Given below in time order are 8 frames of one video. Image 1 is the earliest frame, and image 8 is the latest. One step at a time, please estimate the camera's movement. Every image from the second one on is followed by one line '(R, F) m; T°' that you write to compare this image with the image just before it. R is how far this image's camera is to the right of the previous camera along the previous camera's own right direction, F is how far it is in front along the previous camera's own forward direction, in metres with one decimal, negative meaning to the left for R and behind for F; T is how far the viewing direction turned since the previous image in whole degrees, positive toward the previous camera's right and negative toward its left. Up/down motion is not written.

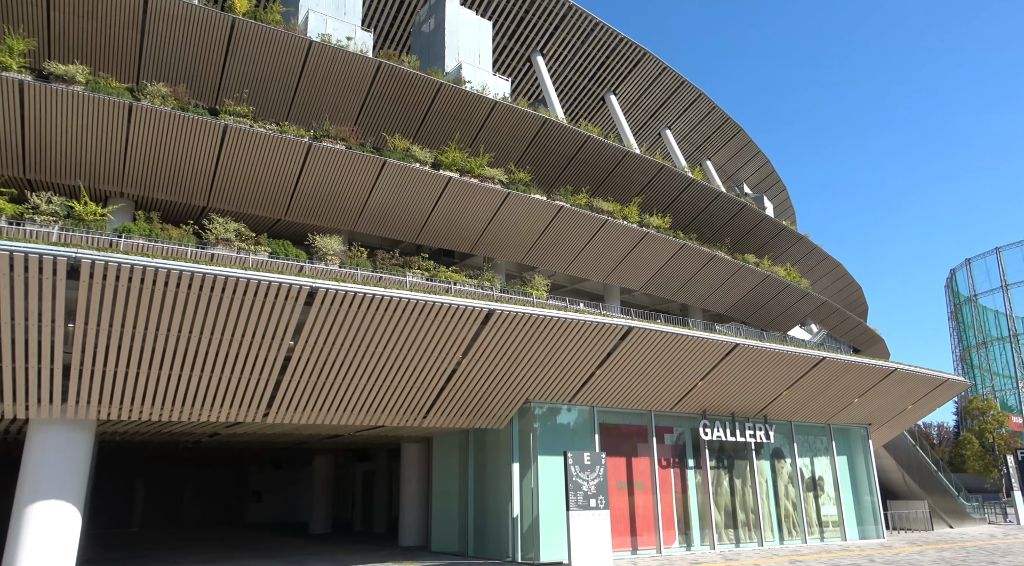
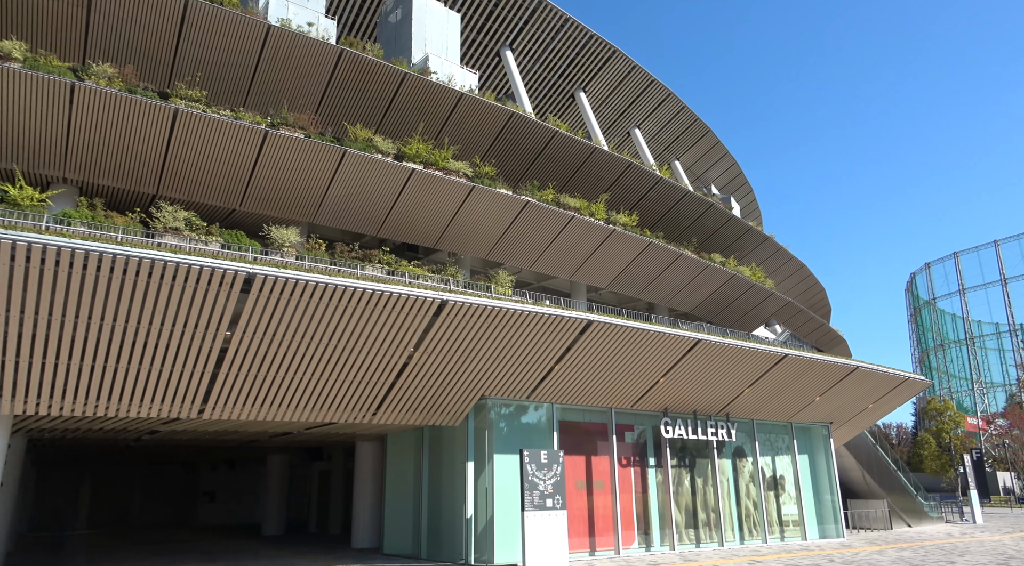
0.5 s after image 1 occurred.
(+0.2, +0.3) m; +3°
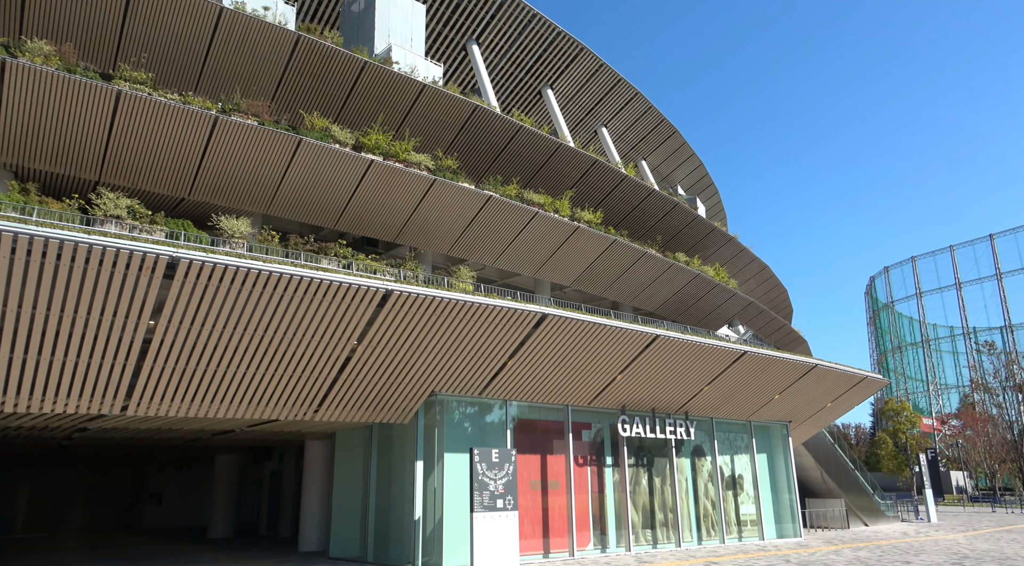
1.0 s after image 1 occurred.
(+0.2, +0.3) m; +3°
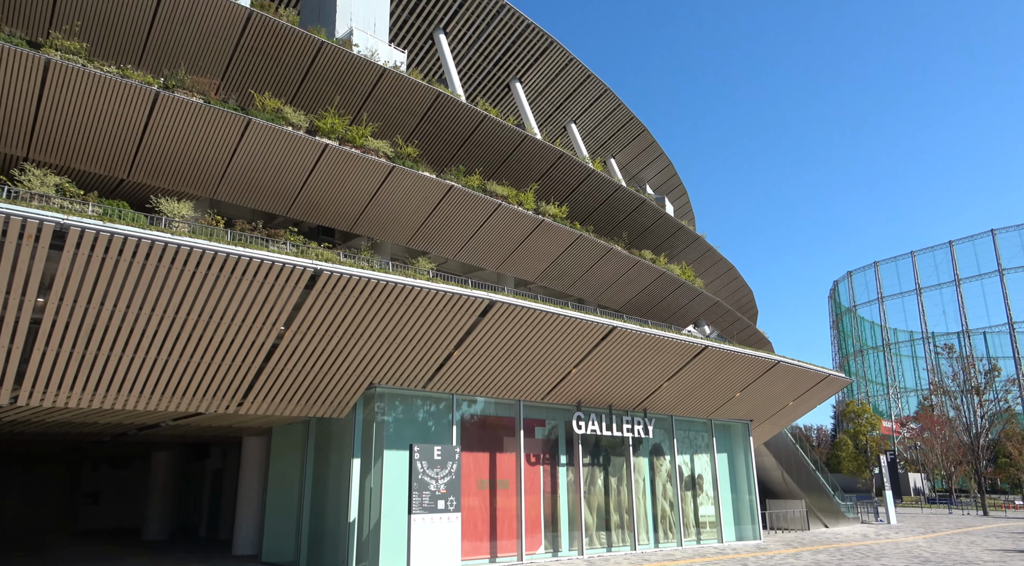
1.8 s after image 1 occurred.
(+0.3, +0.5) m; +3°
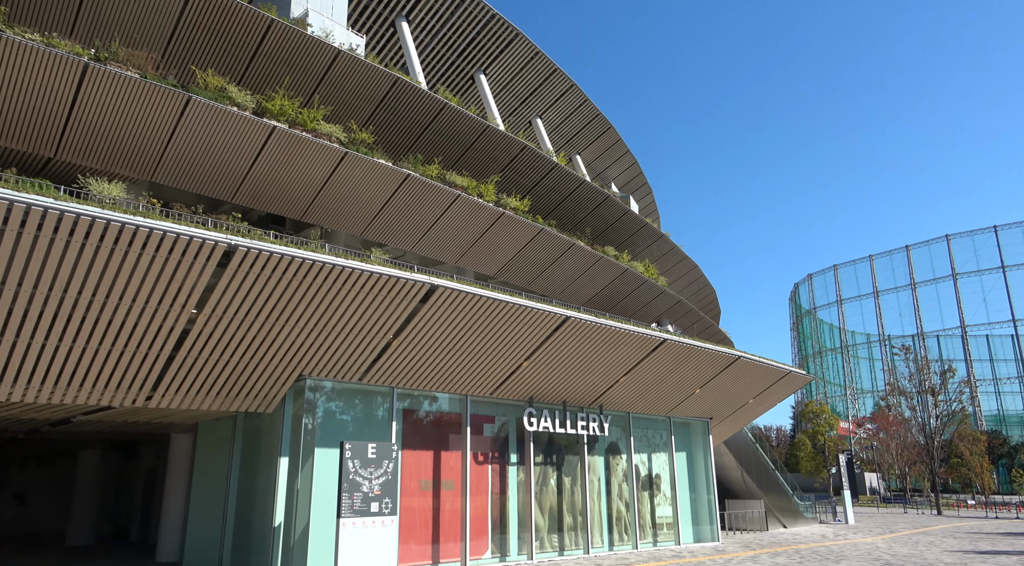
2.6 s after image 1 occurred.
(+0.2, +0.5) m; +3°
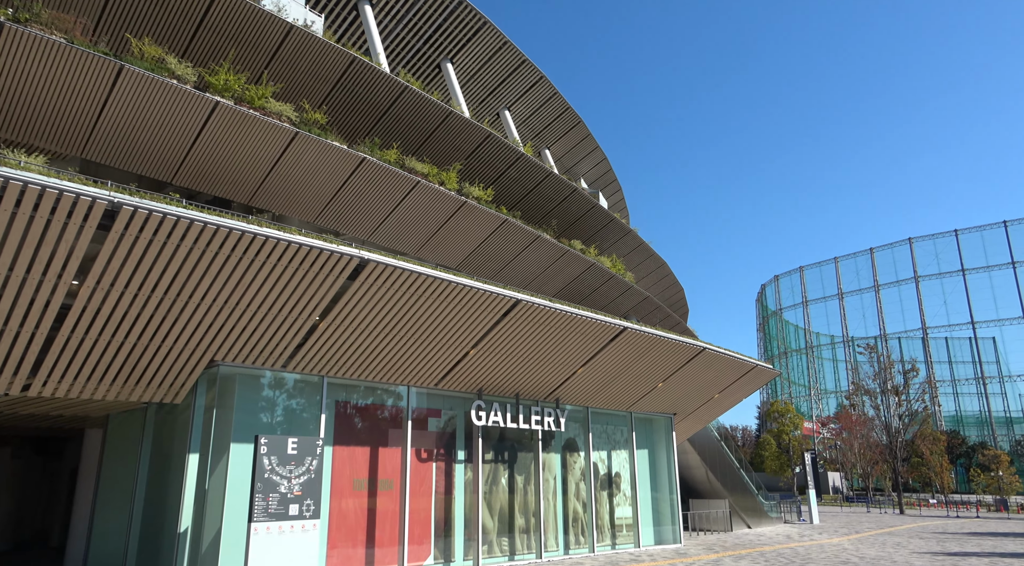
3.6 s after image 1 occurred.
(+0.3, +0.6) m; +3°
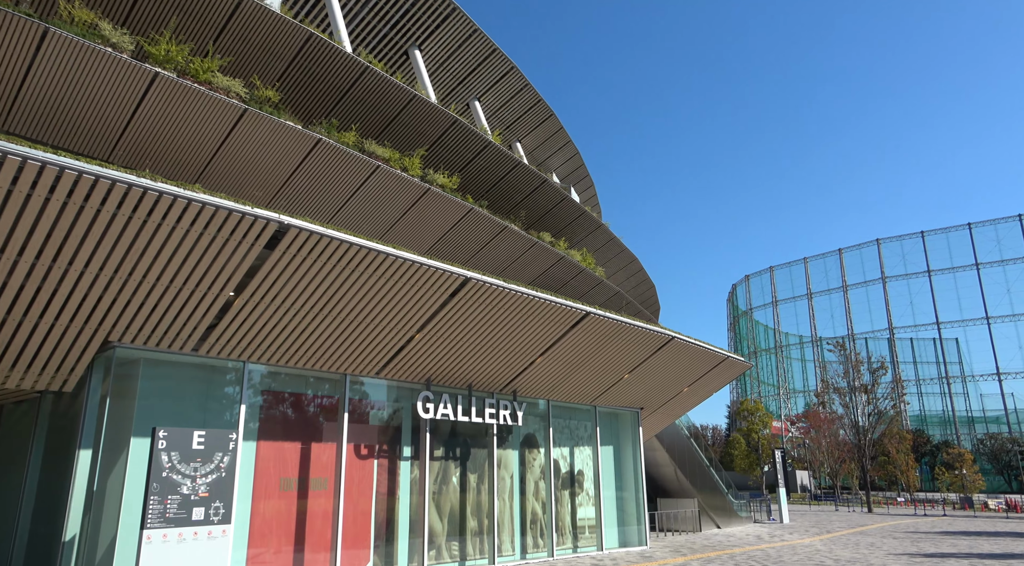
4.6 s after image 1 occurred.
(+0.2, +0.6) m; +2°
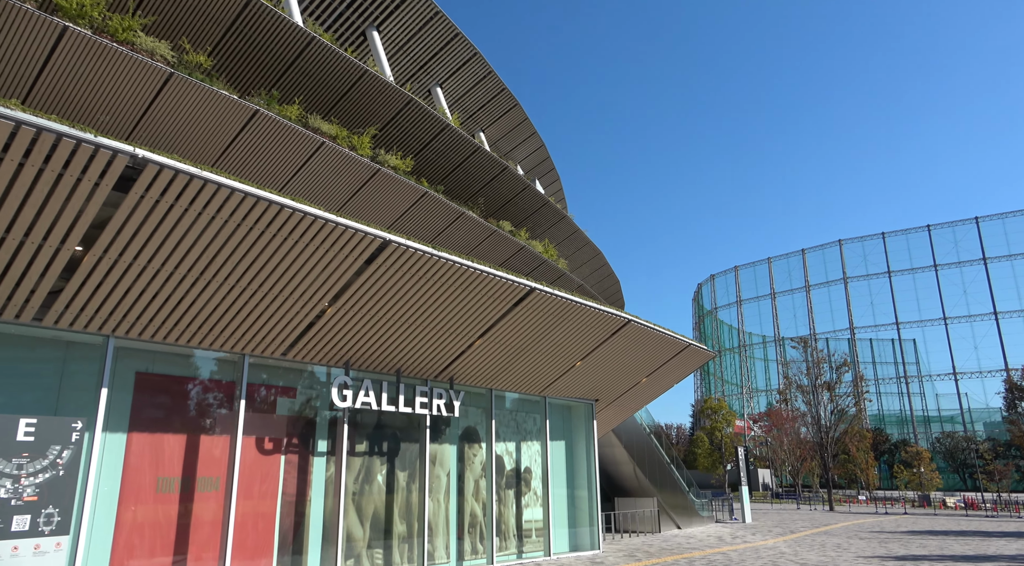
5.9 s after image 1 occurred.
(+0.3, +0.8) m; +3°
